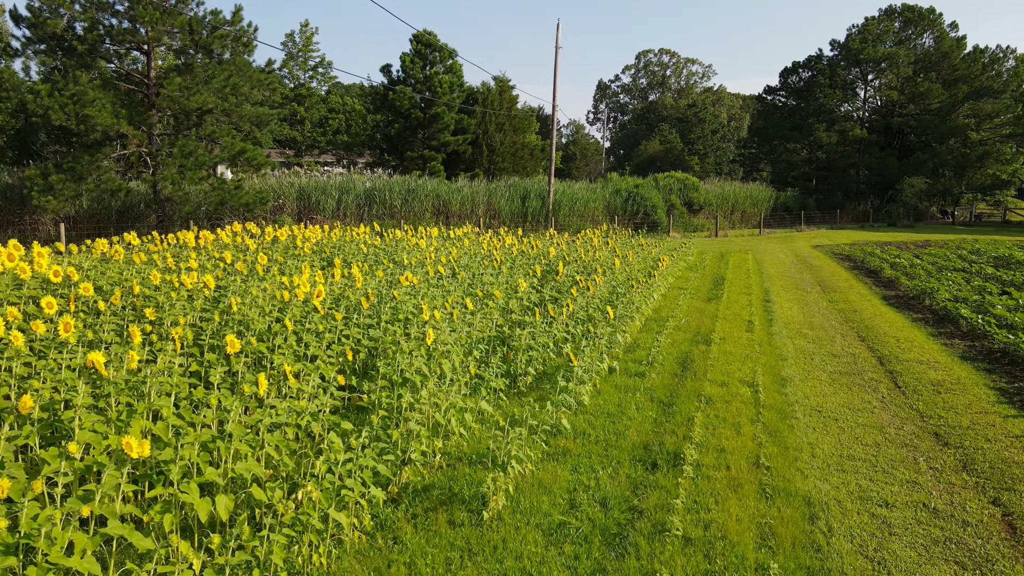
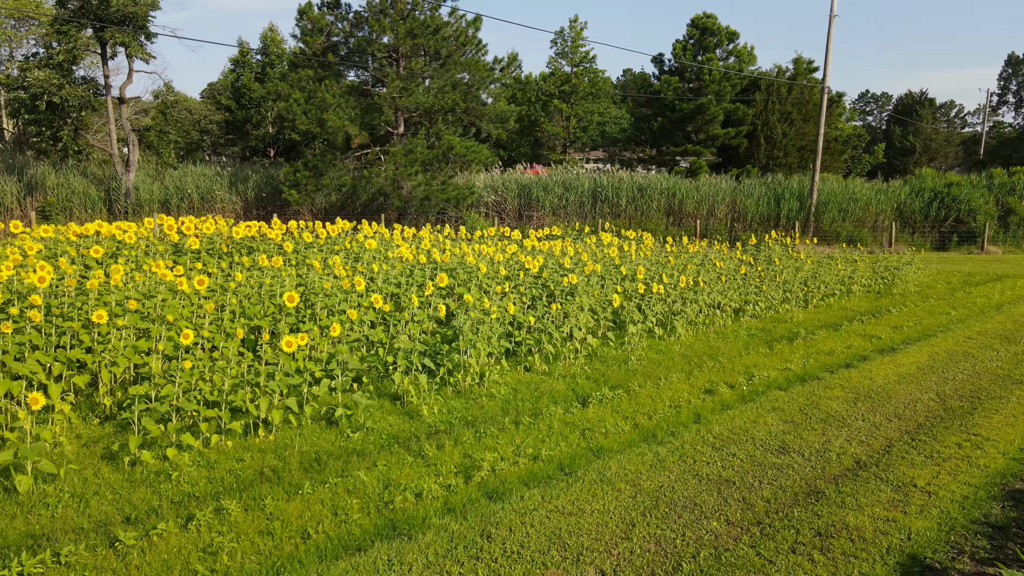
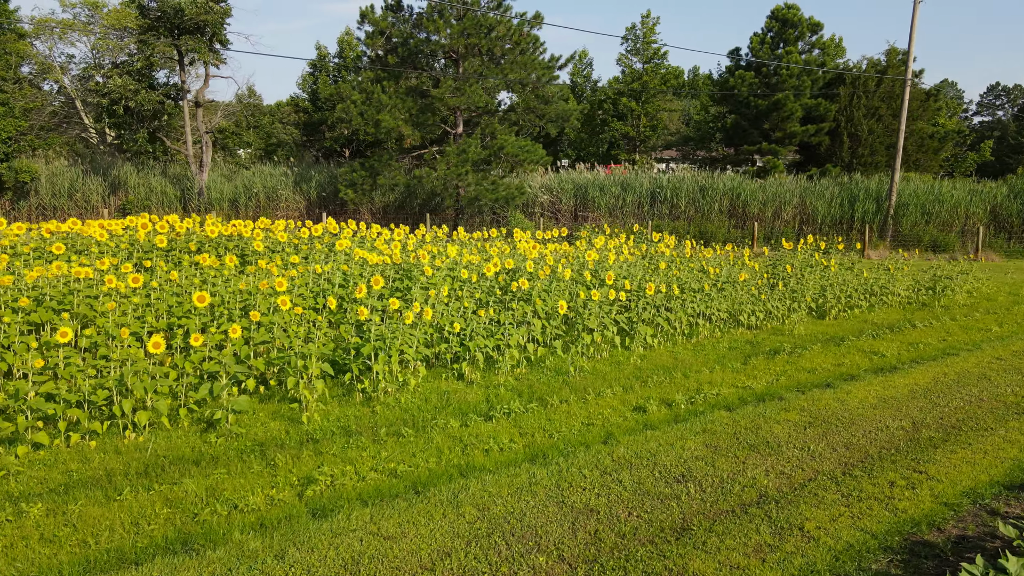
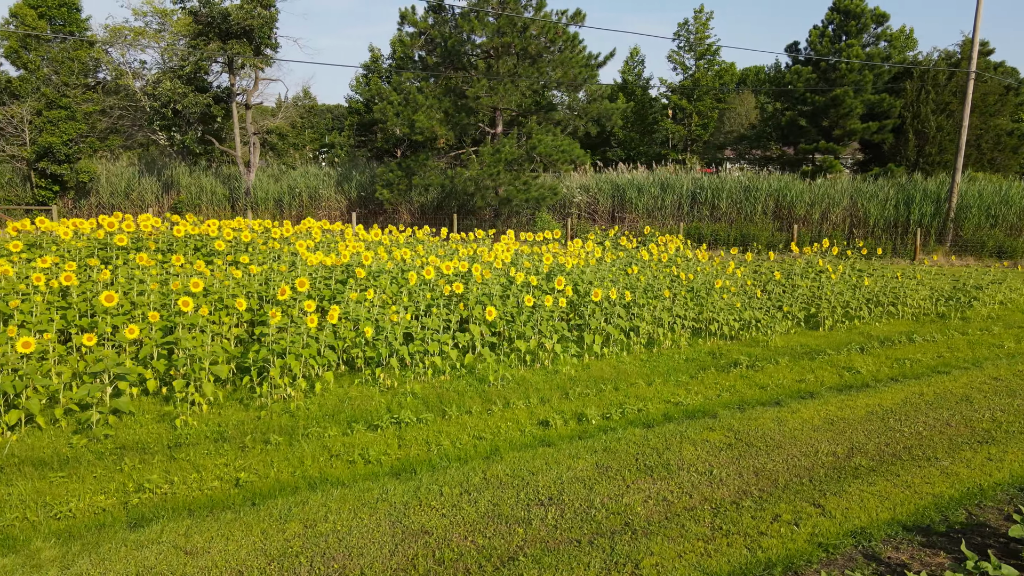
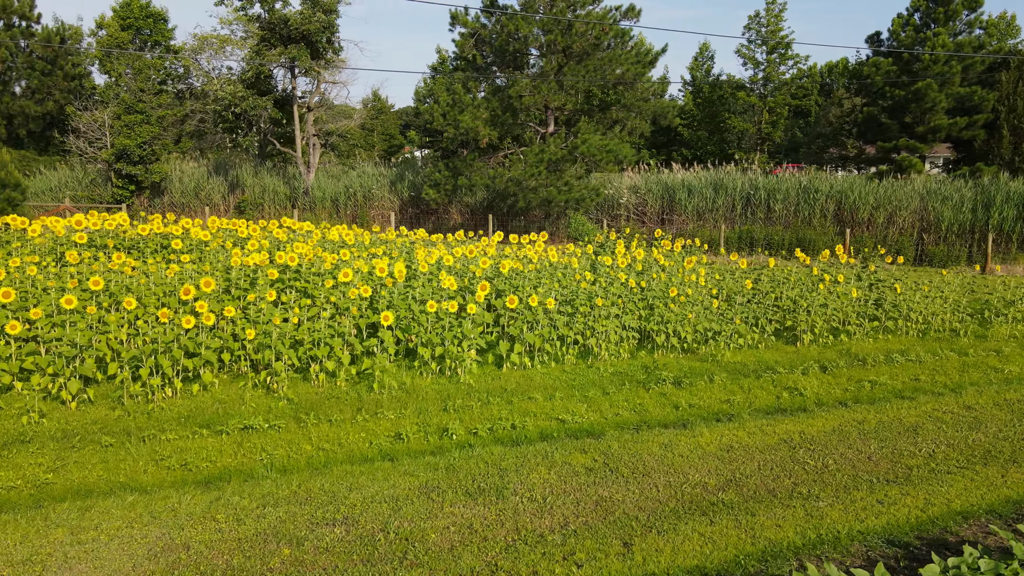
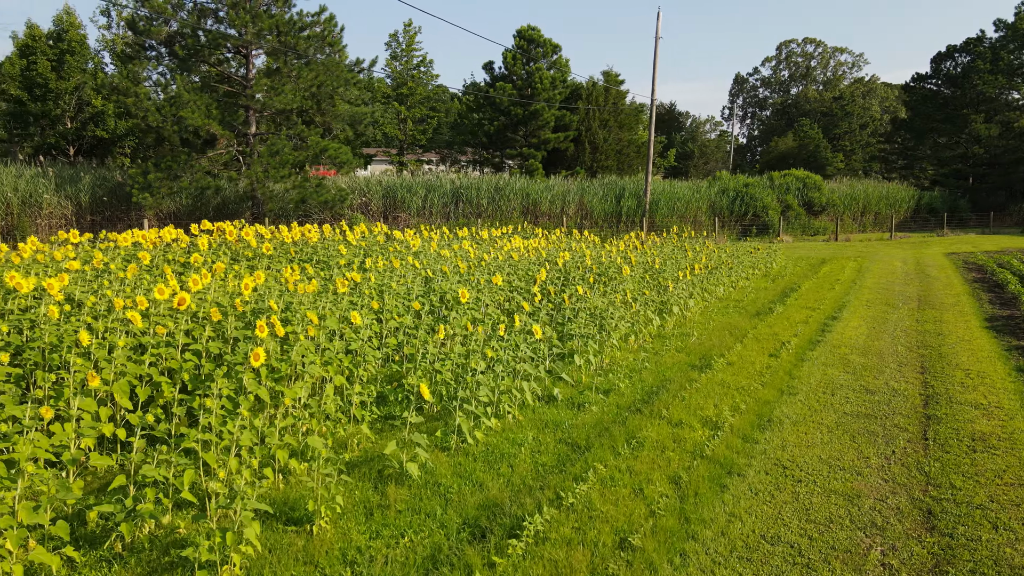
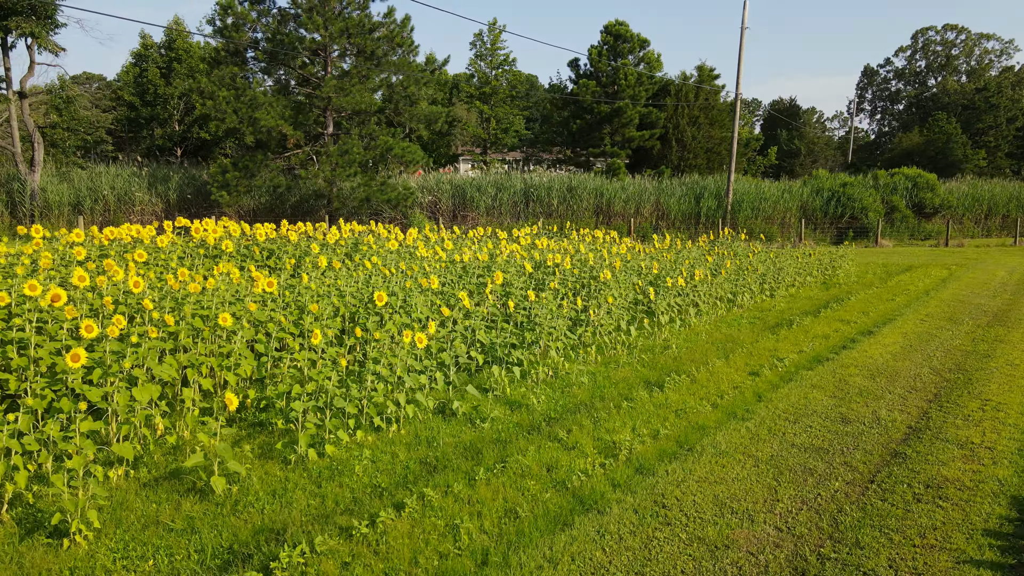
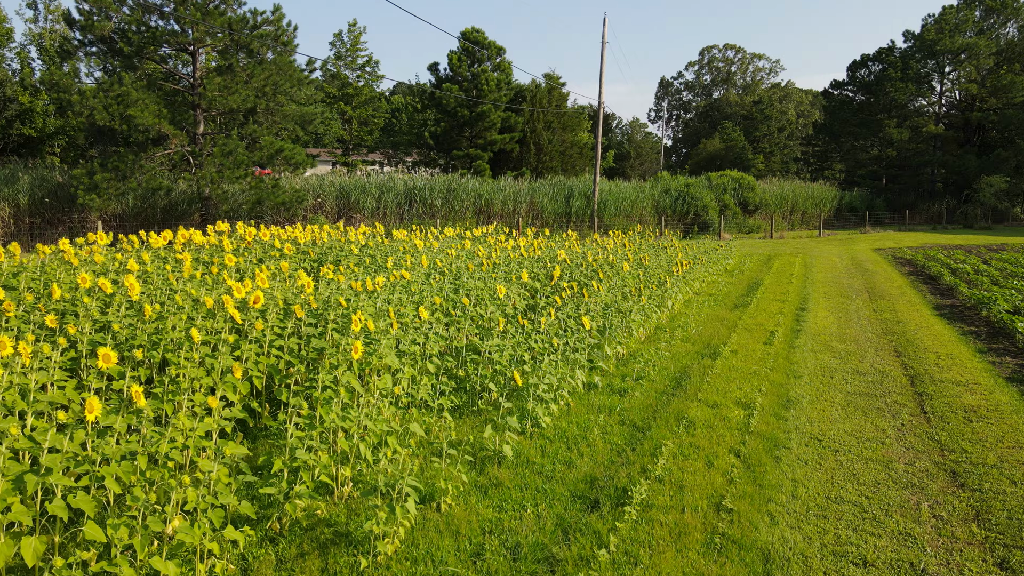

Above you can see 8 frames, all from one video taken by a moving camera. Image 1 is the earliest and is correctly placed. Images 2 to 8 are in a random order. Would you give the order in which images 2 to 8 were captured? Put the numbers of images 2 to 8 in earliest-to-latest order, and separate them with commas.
8, 6, 7, 2, 3, 4, 5
